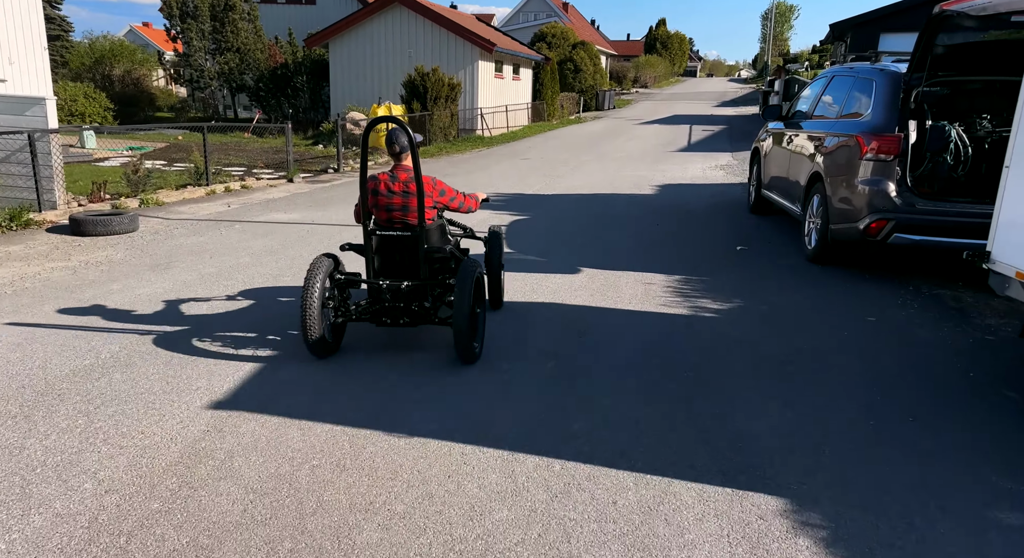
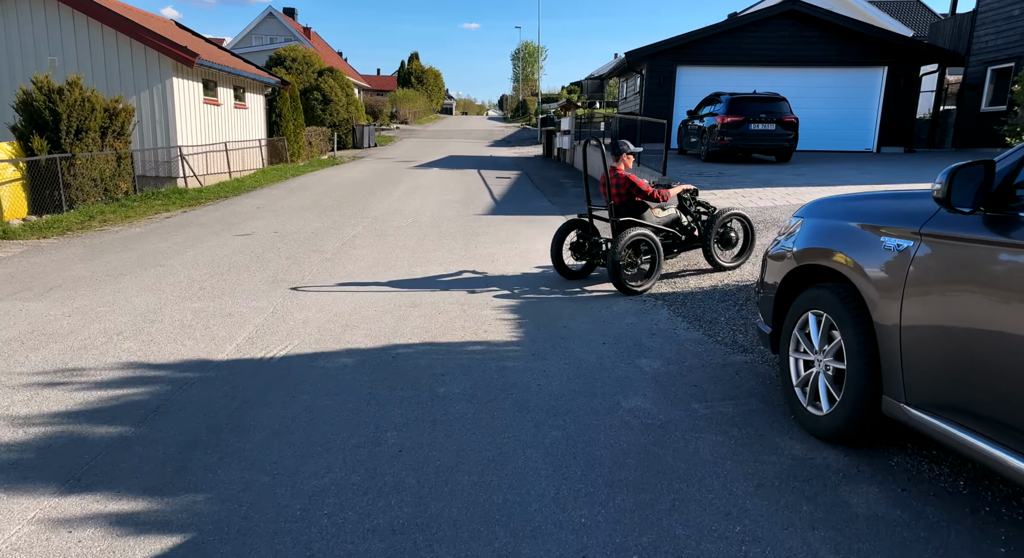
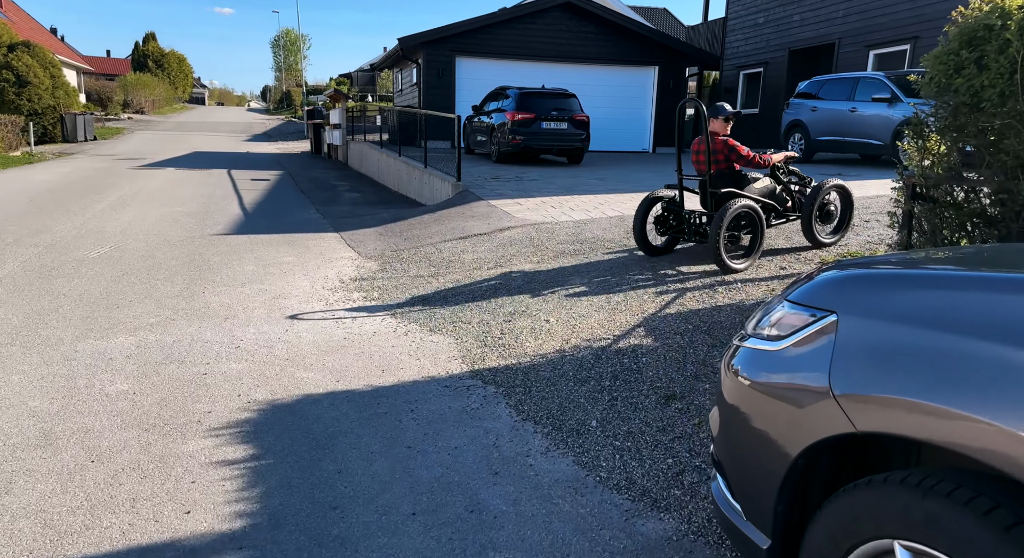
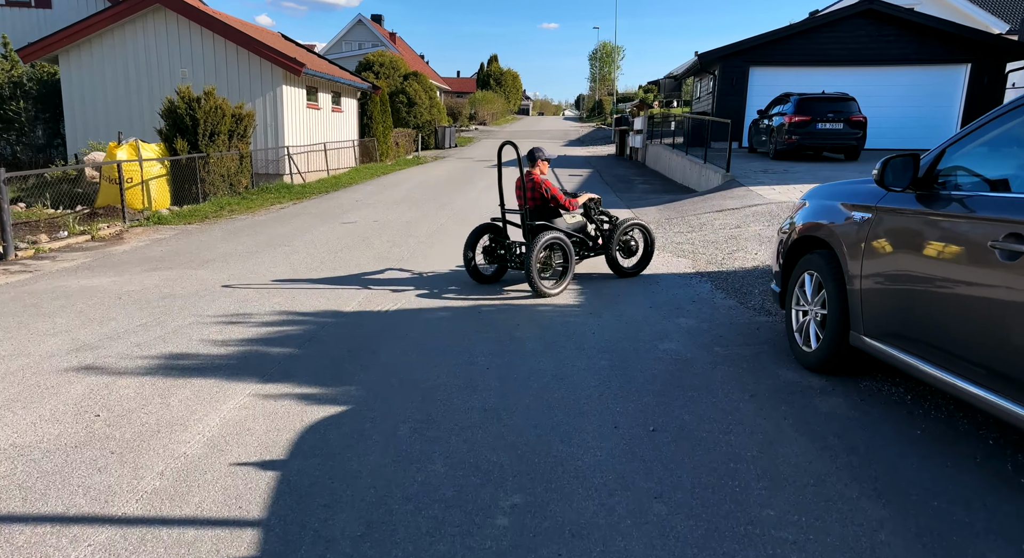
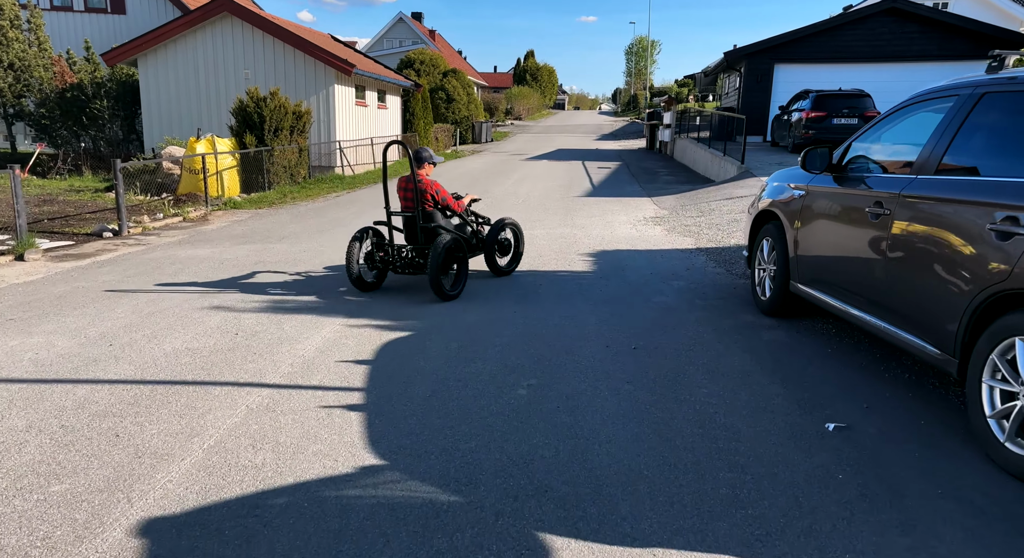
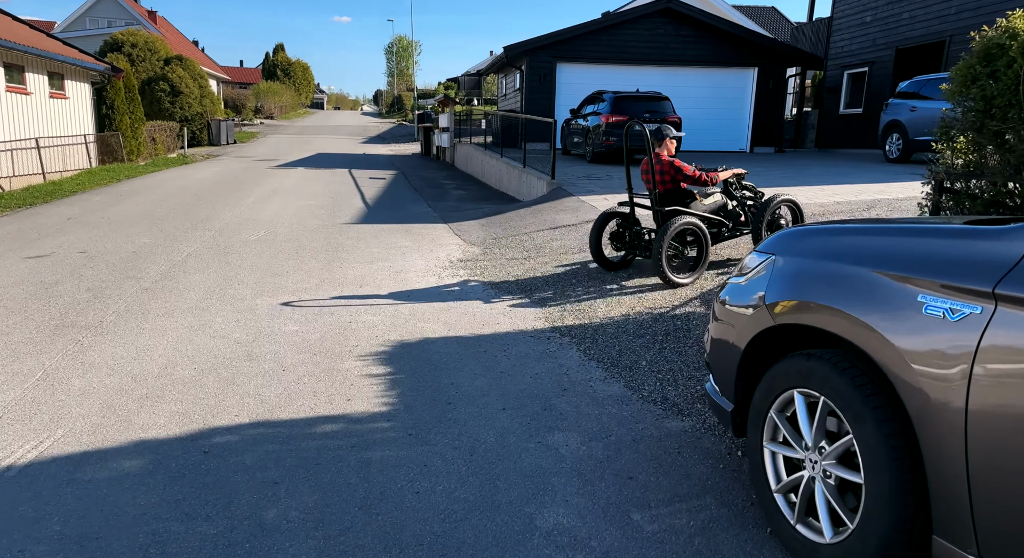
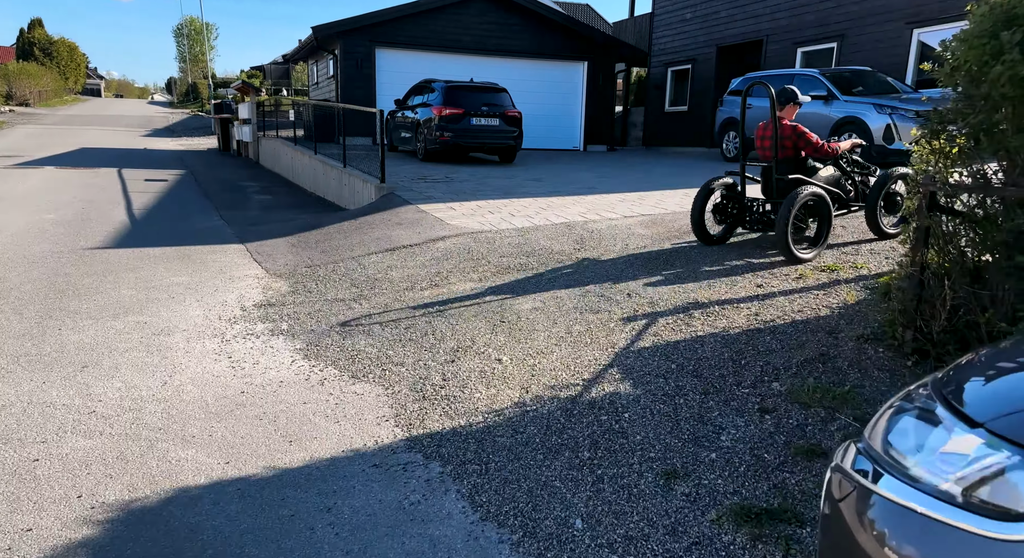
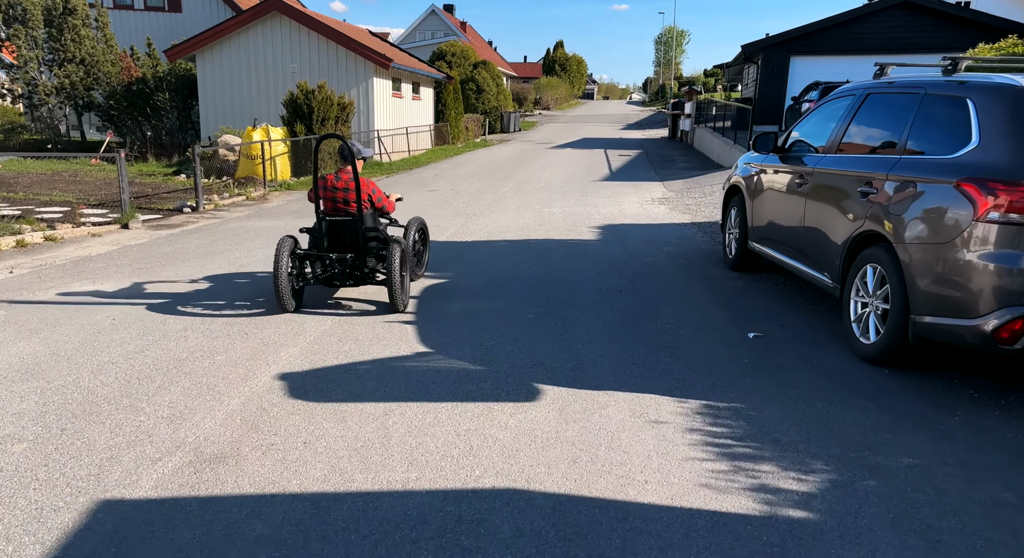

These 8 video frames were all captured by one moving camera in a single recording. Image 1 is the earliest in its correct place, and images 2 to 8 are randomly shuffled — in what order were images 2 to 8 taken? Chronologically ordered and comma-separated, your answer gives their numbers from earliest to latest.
8, 5, 4, 2, 6, 3, 7
